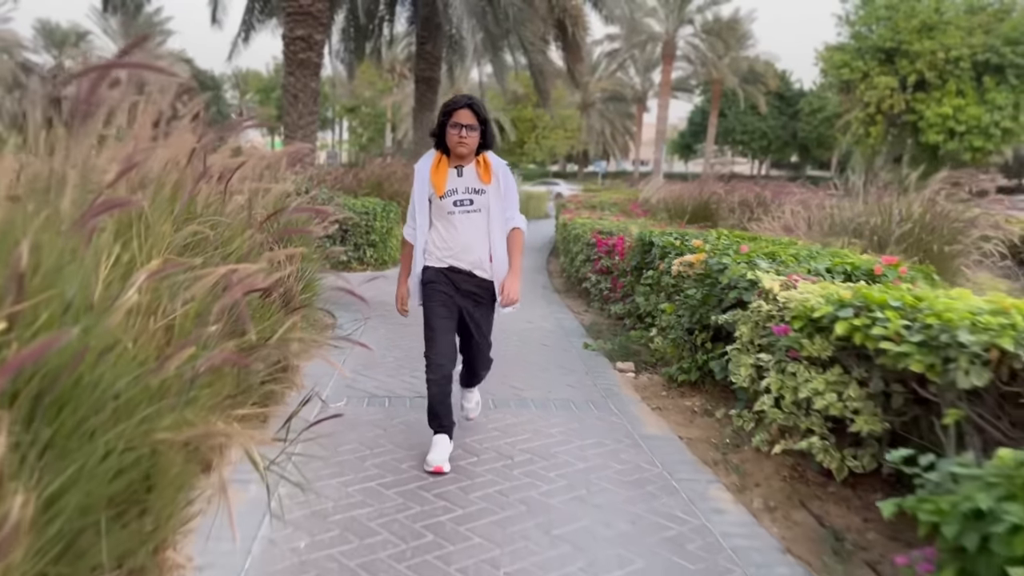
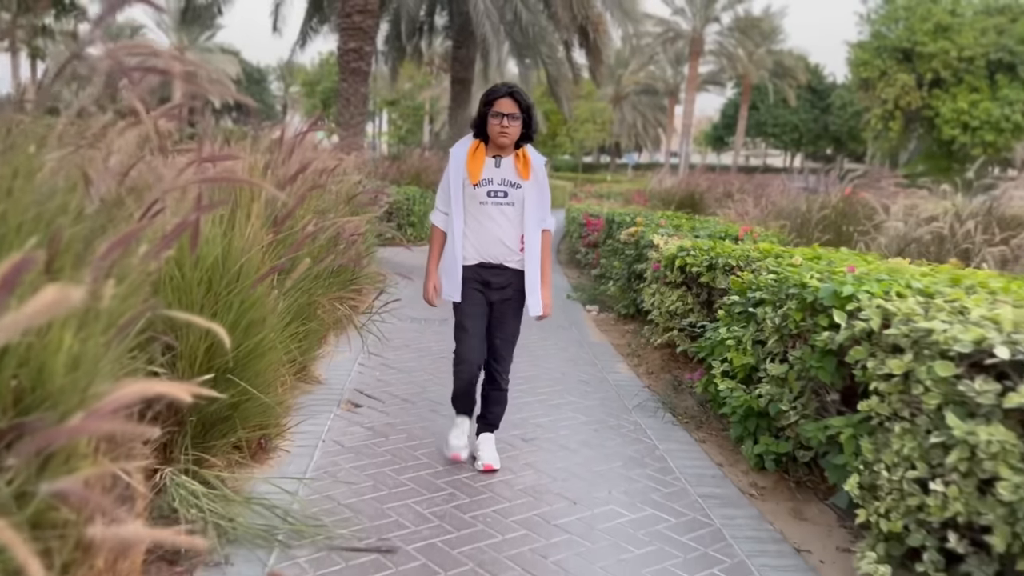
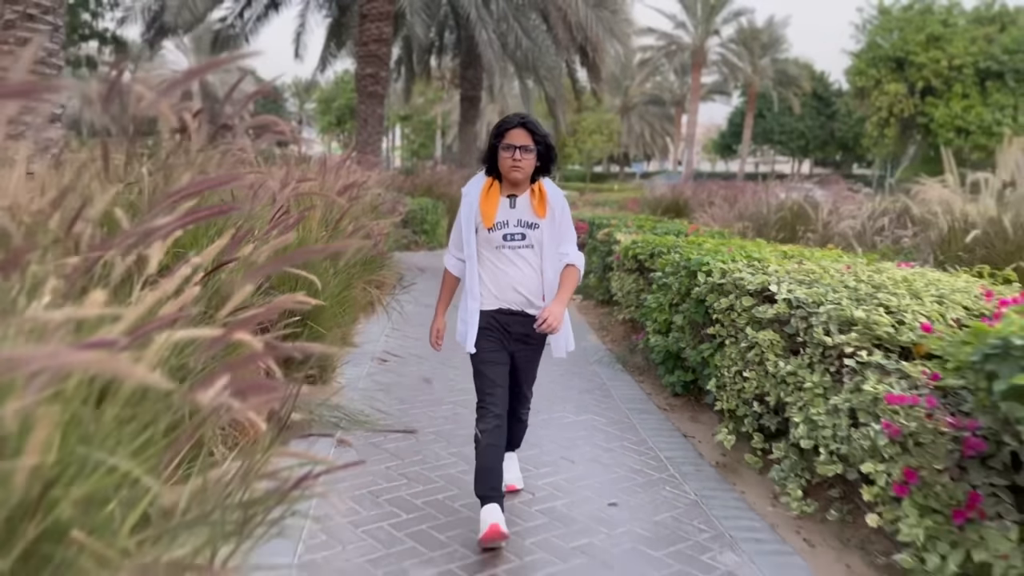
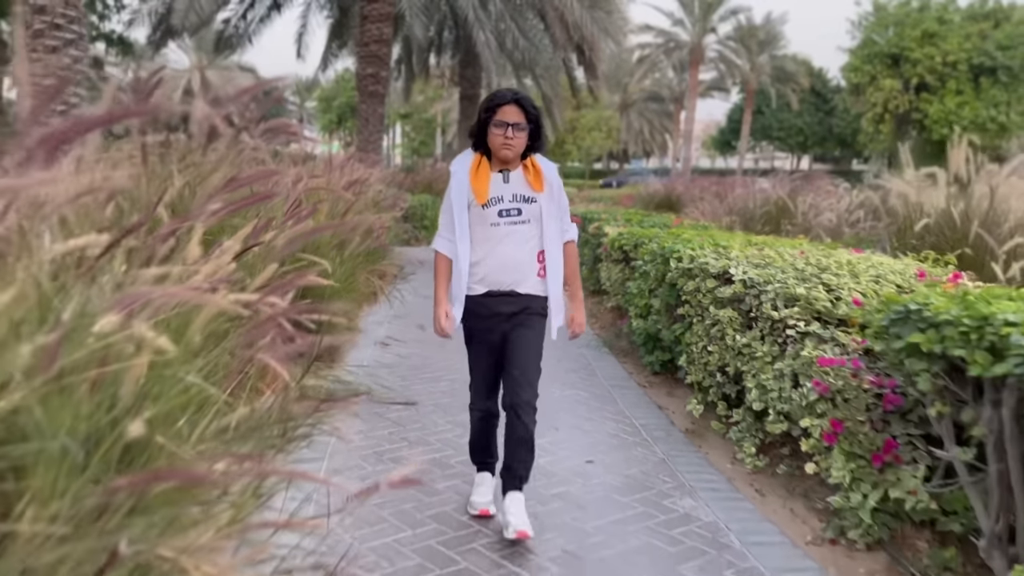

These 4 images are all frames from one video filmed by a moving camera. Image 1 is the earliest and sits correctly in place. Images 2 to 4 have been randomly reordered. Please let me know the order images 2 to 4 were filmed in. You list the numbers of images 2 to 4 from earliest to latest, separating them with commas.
2, 3, 4
